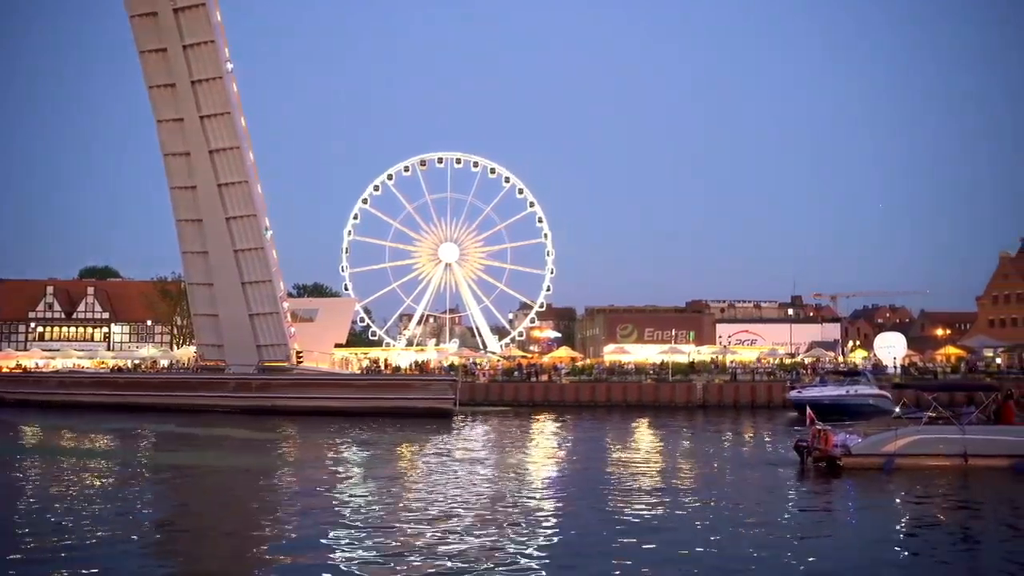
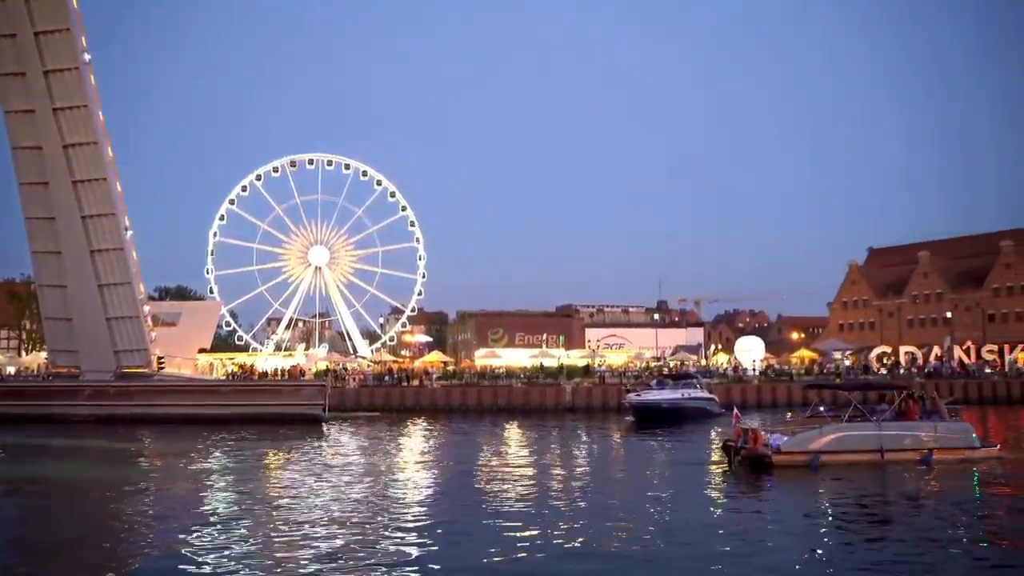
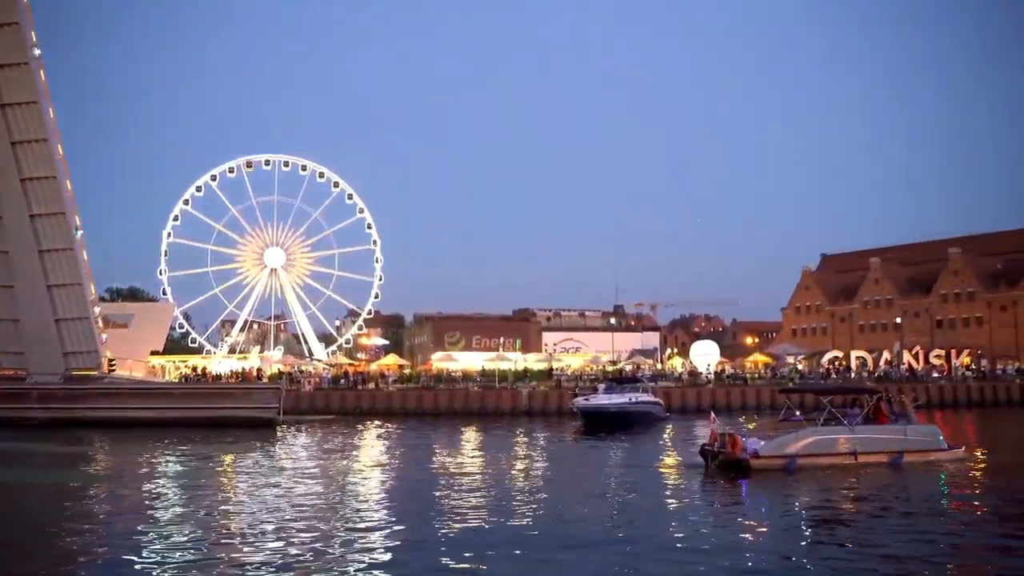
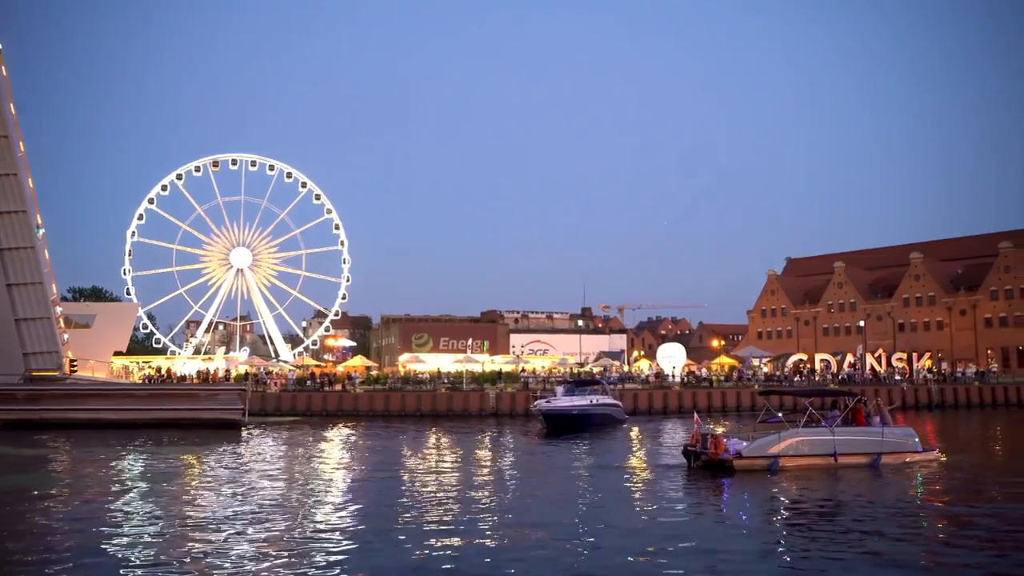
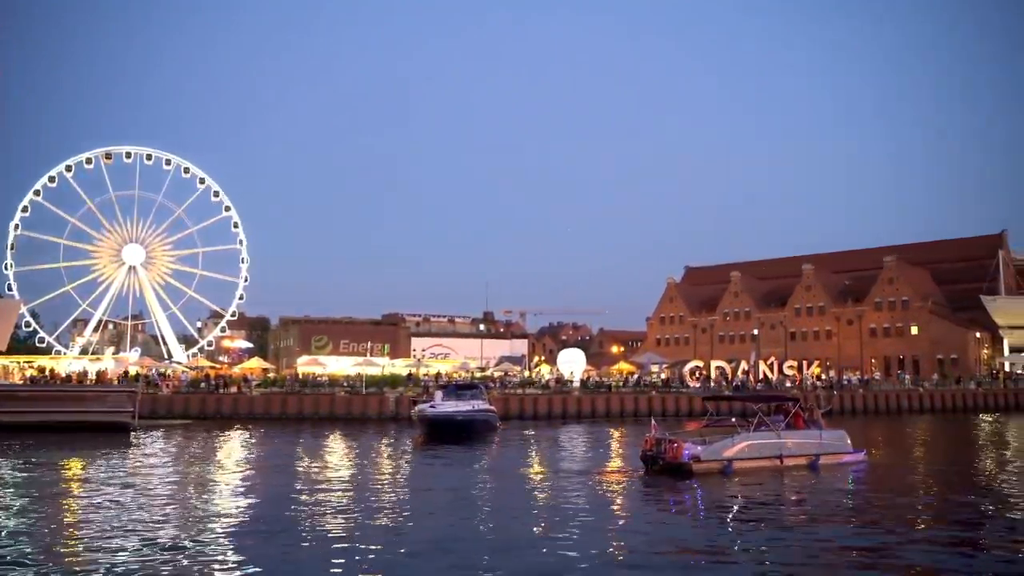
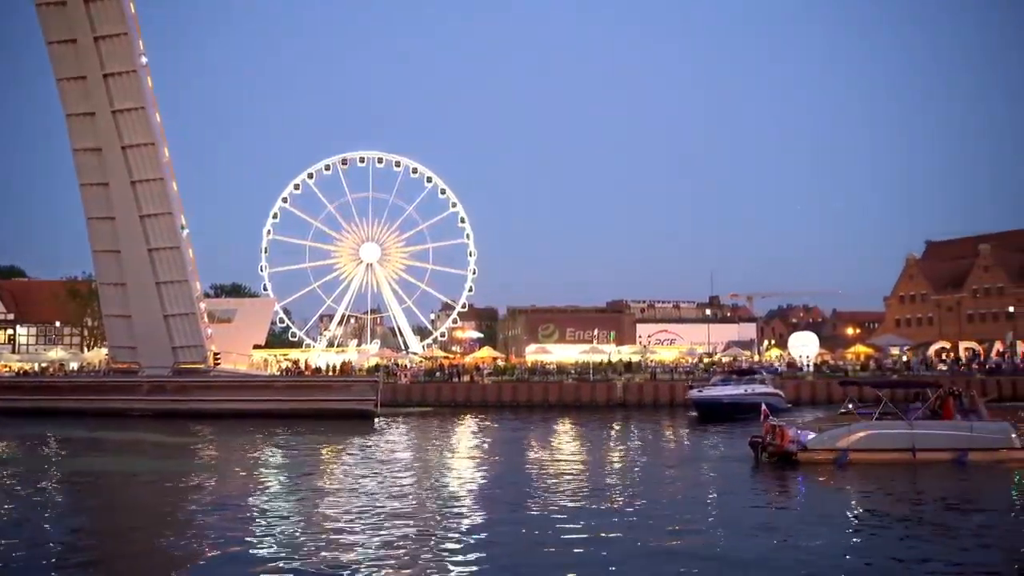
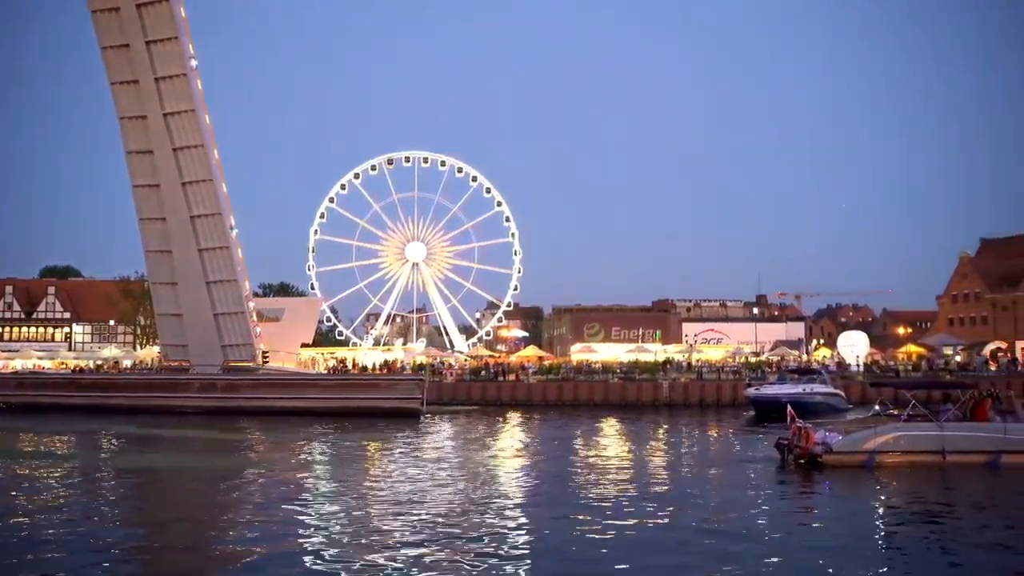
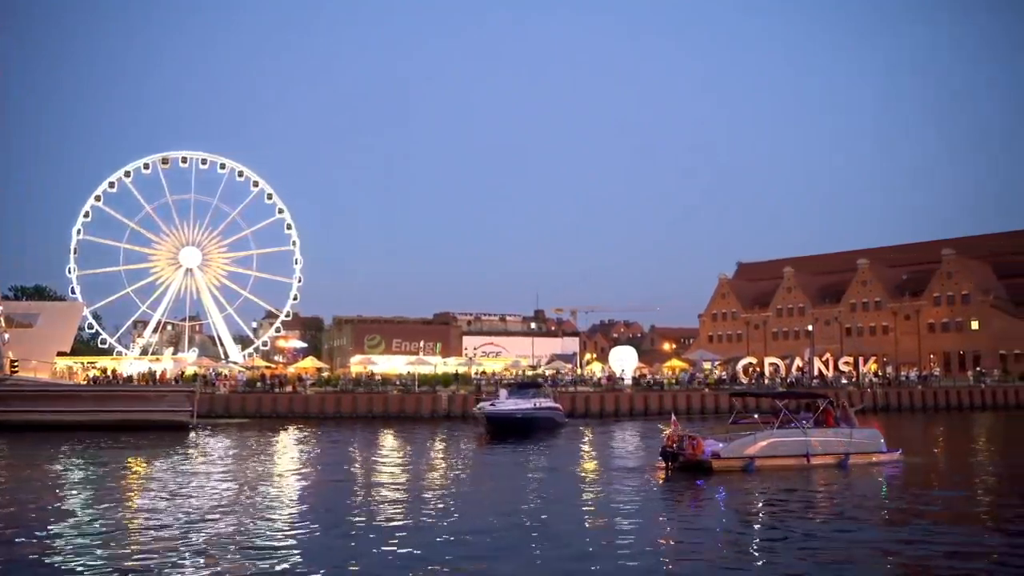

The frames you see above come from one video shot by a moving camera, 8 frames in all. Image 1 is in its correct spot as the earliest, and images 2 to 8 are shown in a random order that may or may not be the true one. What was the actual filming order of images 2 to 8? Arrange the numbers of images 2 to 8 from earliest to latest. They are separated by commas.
7, 6, 2, 3, 4, 8, 5
